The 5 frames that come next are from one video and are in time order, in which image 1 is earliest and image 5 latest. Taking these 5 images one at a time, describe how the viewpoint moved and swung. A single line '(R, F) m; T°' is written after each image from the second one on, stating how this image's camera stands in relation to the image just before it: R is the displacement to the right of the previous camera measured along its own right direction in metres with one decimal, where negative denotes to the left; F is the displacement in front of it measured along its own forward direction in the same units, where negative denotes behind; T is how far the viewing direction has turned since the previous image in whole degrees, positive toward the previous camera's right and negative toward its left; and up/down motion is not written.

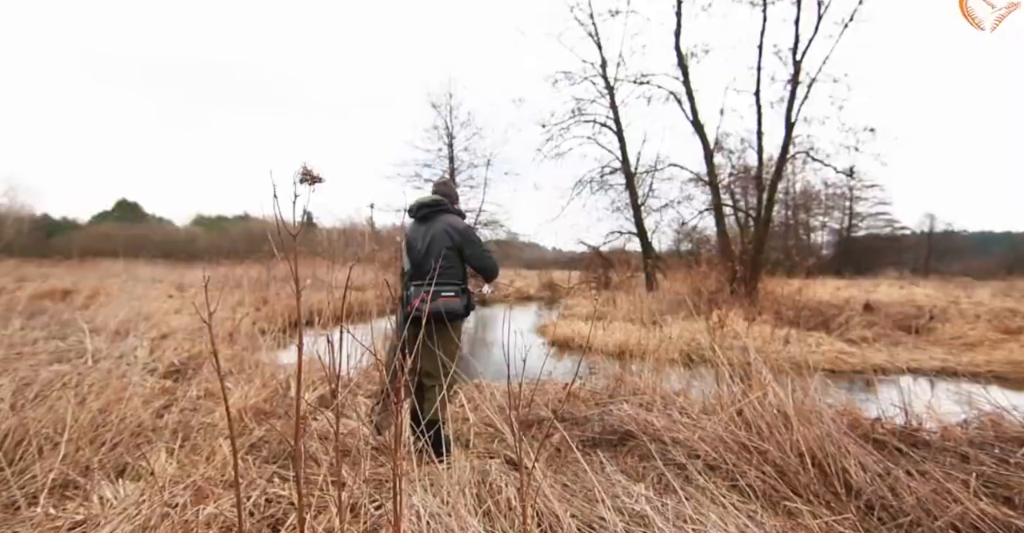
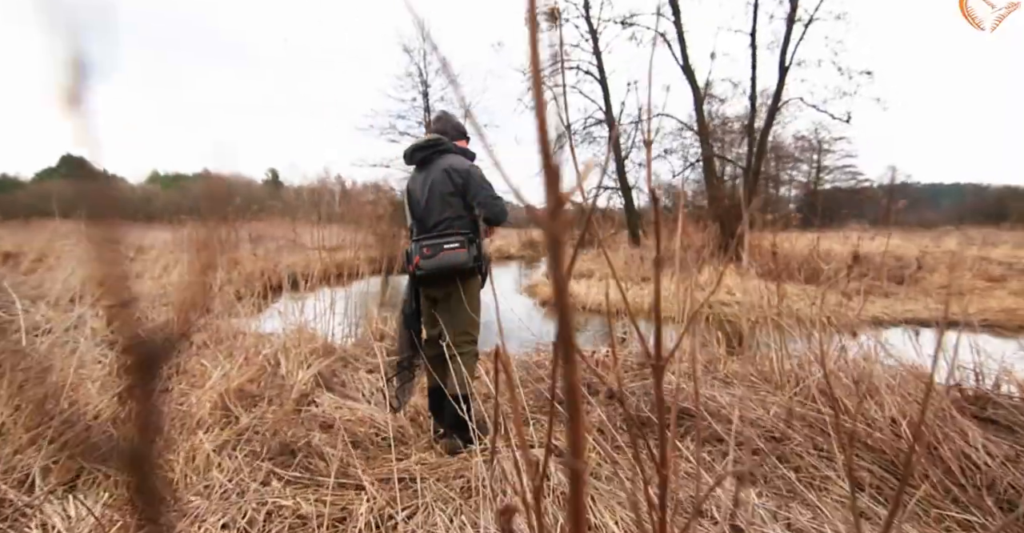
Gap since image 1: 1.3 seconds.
(-0.4, +0.6) m; +3°
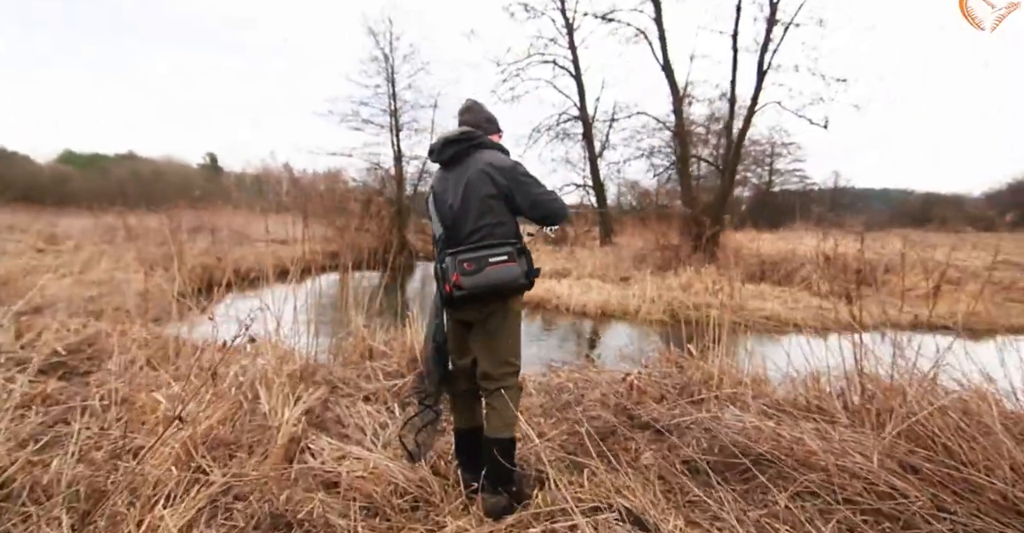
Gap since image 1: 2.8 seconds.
(-0.4, +0.6) m; +5°
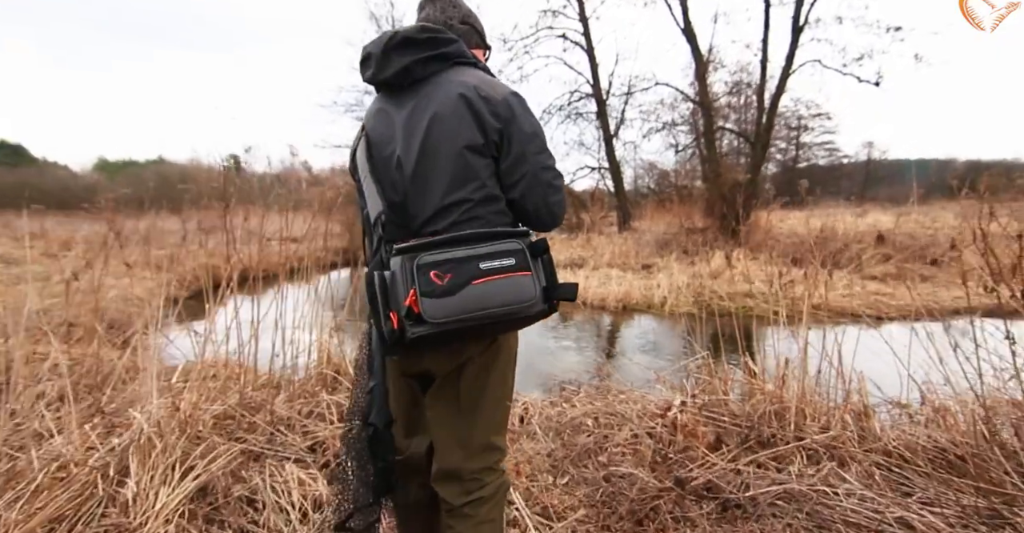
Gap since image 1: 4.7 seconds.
(+0.1, +1.0) m; -2°
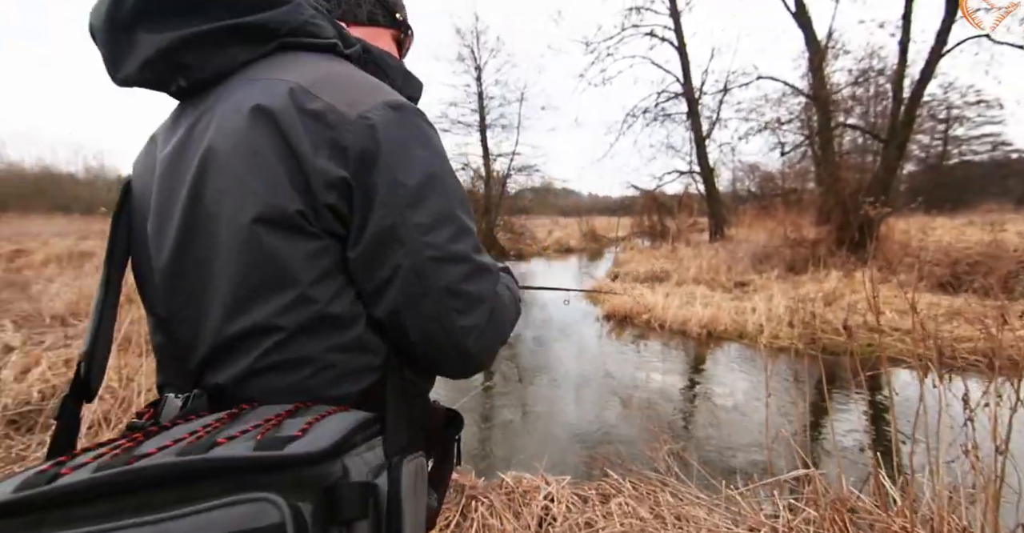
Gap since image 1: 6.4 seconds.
(+0.3, +0.7) m; -10°
